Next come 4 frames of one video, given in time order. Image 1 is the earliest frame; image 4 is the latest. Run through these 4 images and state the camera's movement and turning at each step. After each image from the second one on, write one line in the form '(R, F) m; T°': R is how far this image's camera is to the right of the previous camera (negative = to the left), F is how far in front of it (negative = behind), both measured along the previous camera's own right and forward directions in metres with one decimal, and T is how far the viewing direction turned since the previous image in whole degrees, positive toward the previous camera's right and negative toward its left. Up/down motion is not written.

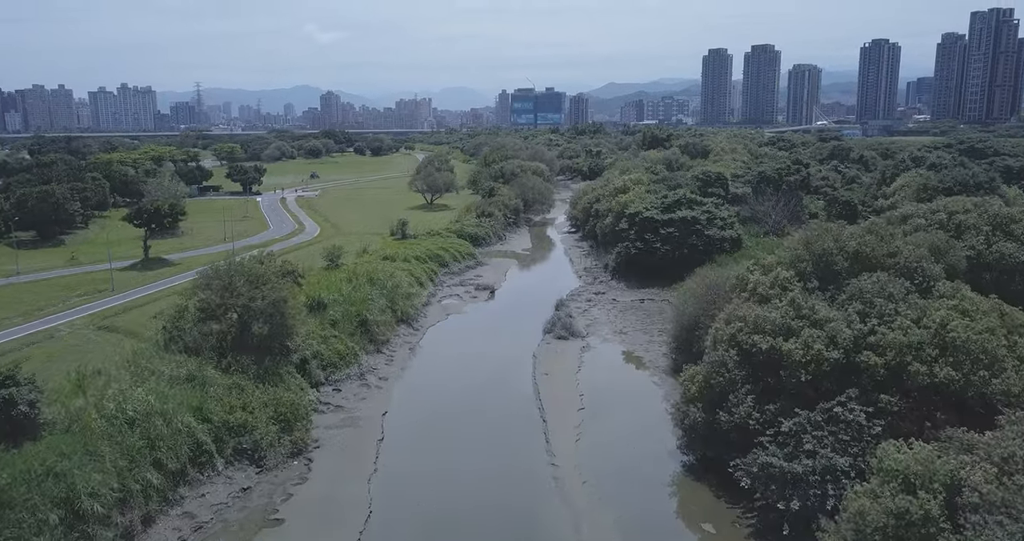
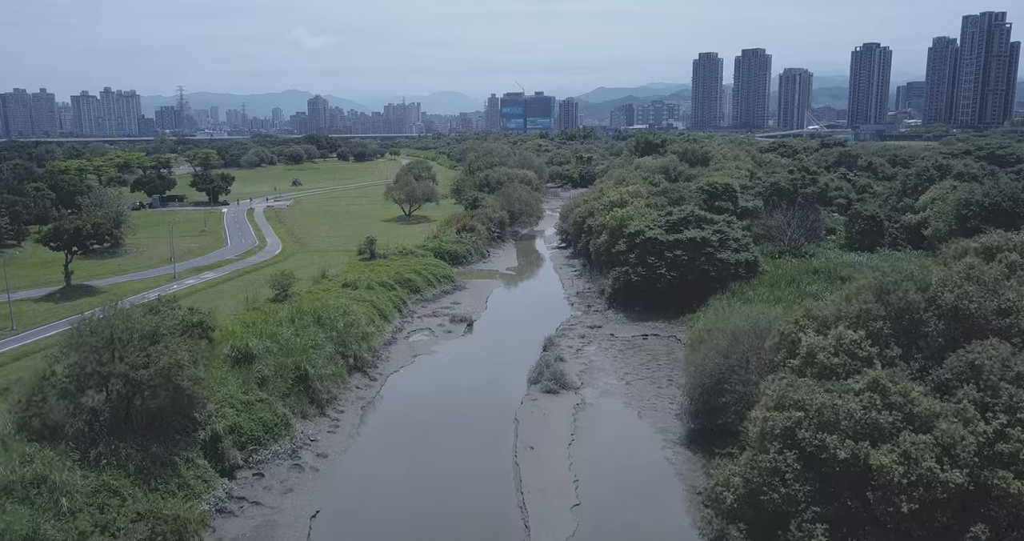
(+0.5, +6.8) m; +1°
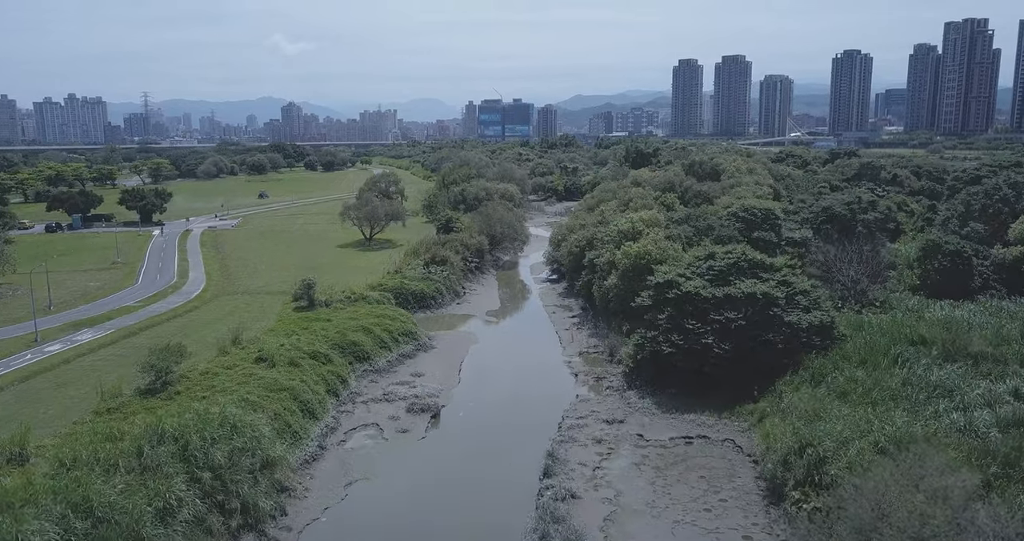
(-0.1, +12.0) m; +2°
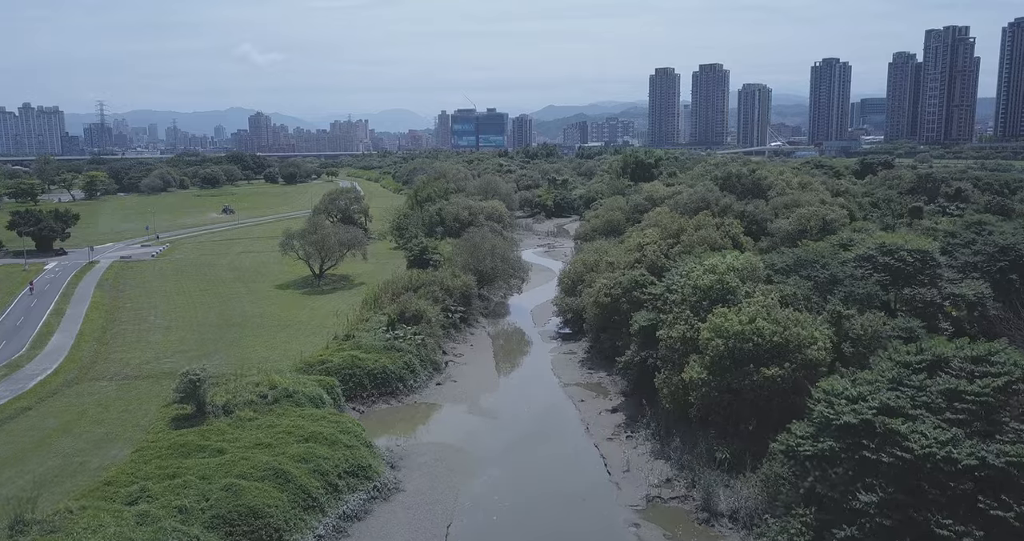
(-1.4, +15.4) m; +2°
